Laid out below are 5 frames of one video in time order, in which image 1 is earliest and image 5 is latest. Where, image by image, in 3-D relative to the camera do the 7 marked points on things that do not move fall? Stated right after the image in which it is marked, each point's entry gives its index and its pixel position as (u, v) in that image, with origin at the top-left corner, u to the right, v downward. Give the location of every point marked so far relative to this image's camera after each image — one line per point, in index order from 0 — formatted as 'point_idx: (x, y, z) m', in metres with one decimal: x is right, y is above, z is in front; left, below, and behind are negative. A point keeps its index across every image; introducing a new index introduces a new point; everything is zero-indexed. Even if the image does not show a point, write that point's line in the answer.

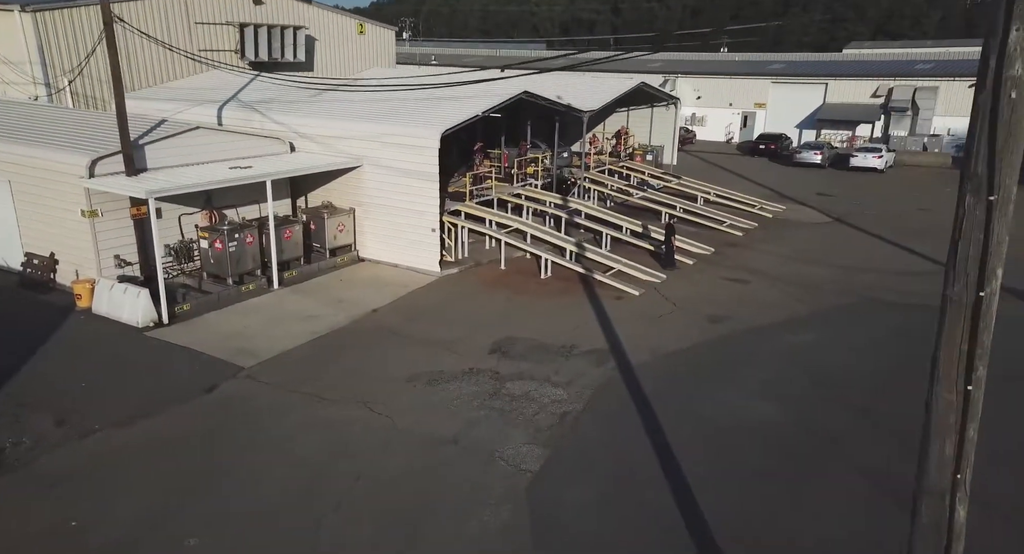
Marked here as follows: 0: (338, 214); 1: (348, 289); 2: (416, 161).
0: (-4.5, +1.6, +17.6) m
1: (-3.8, -0.3, +16.3) m
2: (-2.4, +2.9, +16.9) m
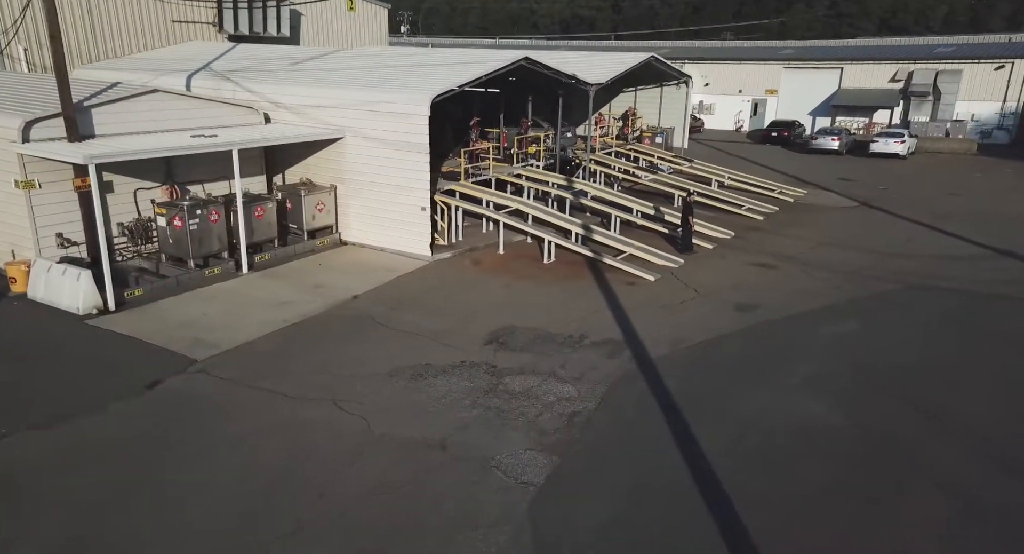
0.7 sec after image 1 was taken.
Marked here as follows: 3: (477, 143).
0: (-4.5, +2.0, +15.8) m
1: (-3.9, +0.1, +14.5) m
2: (-2.4, +3.3, +15.1) m
3: (-1.0, +3.9, +19.4) m
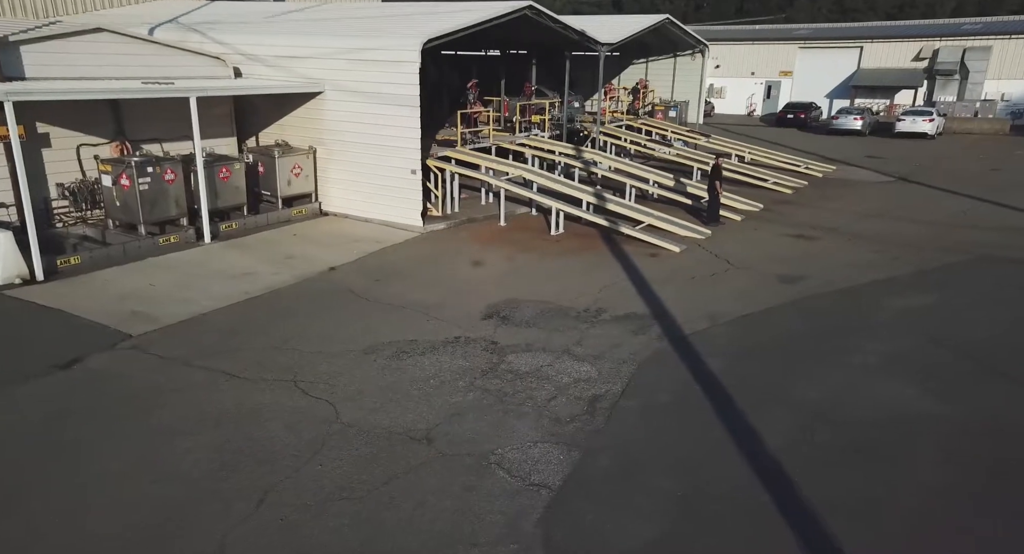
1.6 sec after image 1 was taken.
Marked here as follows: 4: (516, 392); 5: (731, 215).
0: (-4.4, +2.5, +13.9) m
1: (-3.8, +0.6, +12.6) m
2: (-2.3, +3.8, +13.3) m
3: (-0.9, +4.4, +17.6) m
4: (0.0, -1.2, +7.3) m
5: (+4.7, +1.3, +14.9) m
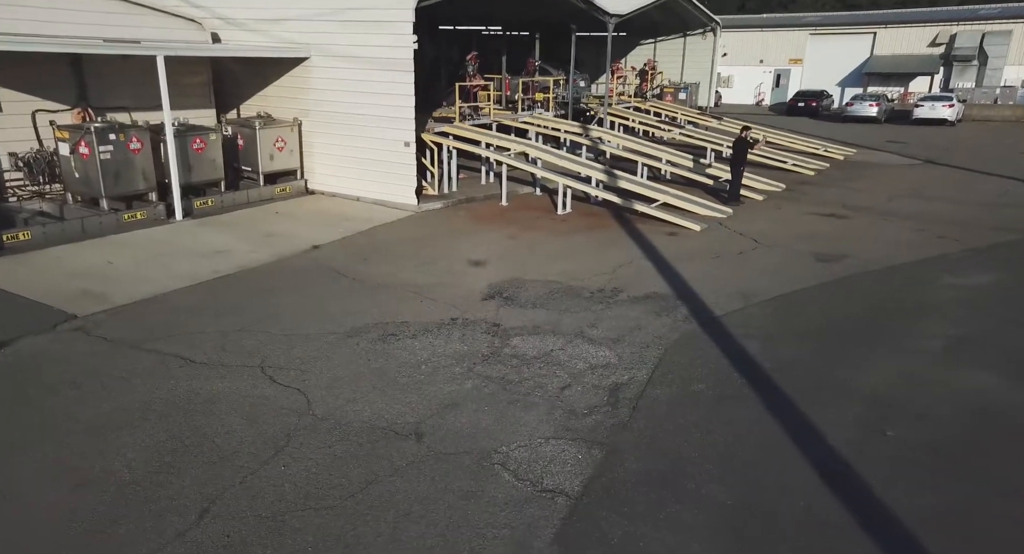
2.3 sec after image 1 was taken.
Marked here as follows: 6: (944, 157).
0: (-4.4, +2.8, +12.7) m
1: (-3.7, +0.9, +11.5) m
2: (-2.3, +4.1, +12.1) m
3: (-0.9, +4.7, +16.4) m
4: (+0.1, -0.9, +6.1) m
5: (+4.8, +1.6, +13.7) m
6: (+11.9, +3.3, +19.0) m
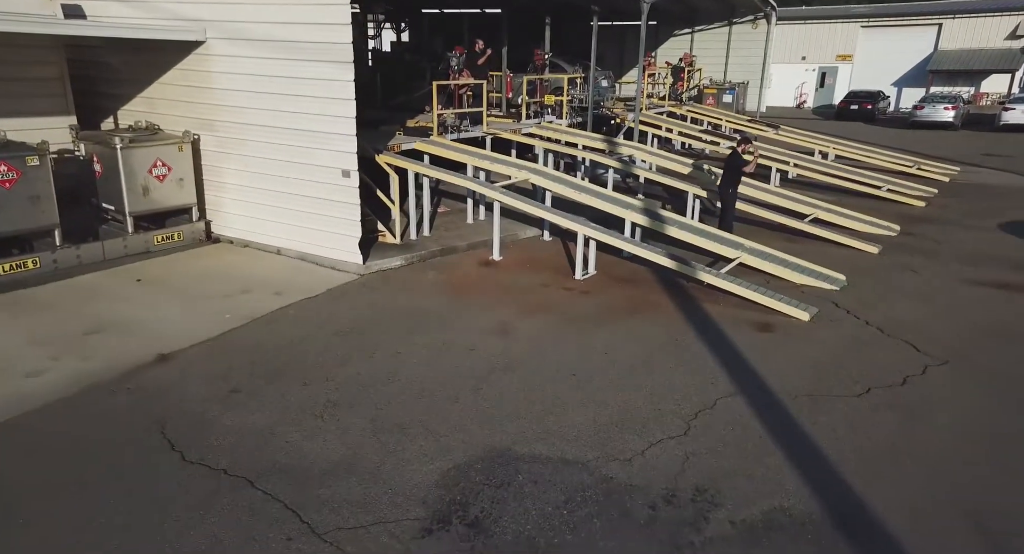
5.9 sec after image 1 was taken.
0: (-4.4, +1.7, +8.5) m
1: (-3.8, -0.3, +7.2) m
2: (-2.3, +2.9, +7.8) m
3: (-0.9, +3.5, +12.1) m
4: (-0.1, -2.1, +1.8) m
5: (+4.7, +0.4, +9.3) m
6: (+11.9, +2.1, +14.5) m
